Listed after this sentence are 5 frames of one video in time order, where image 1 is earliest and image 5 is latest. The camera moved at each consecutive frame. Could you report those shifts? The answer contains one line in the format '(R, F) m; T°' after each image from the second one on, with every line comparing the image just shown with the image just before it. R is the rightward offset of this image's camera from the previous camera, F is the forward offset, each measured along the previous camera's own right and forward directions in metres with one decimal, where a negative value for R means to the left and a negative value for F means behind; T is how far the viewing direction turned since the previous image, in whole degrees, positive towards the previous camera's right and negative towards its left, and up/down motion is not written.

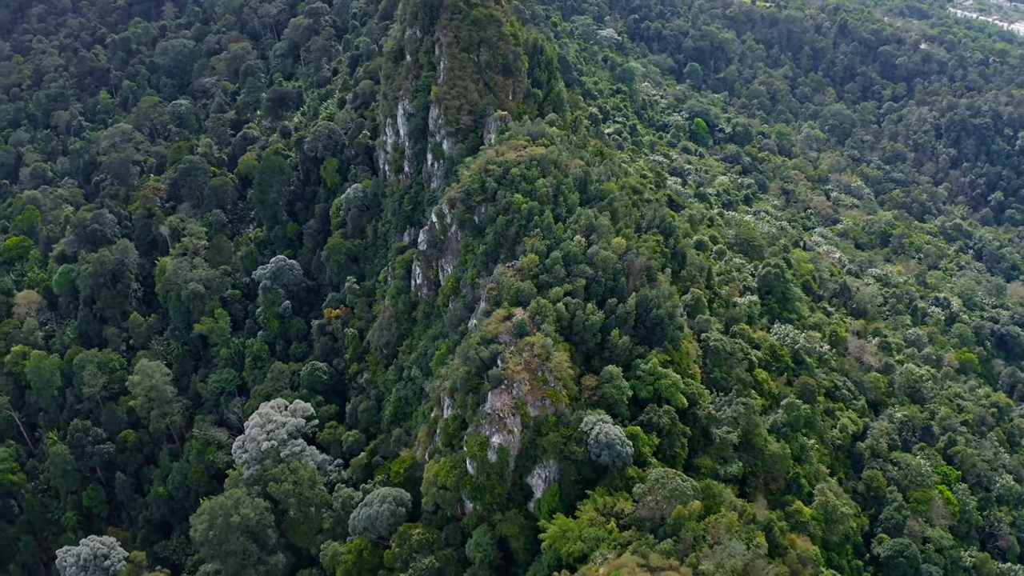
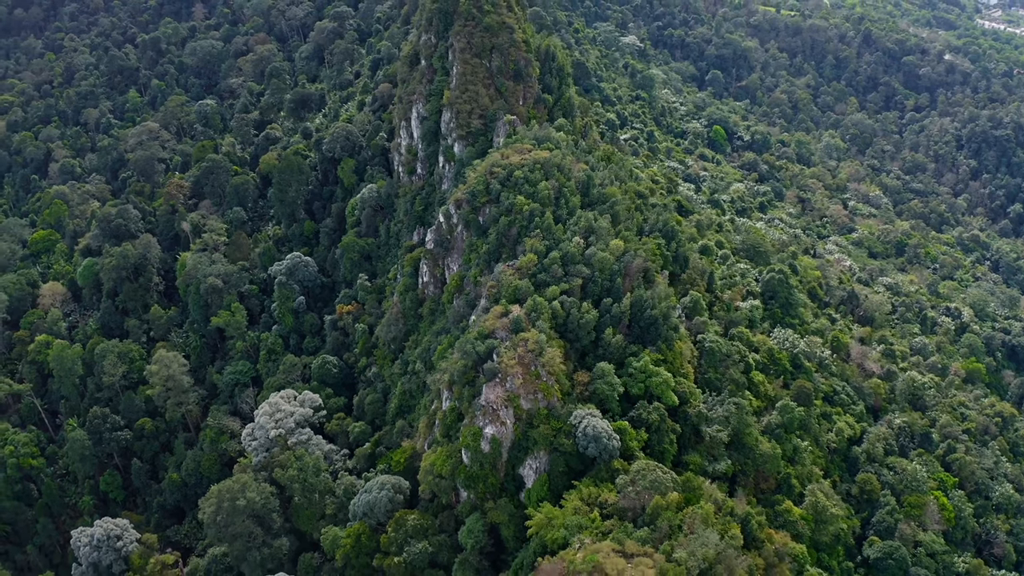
(+1.0, -1.1) m; -2°
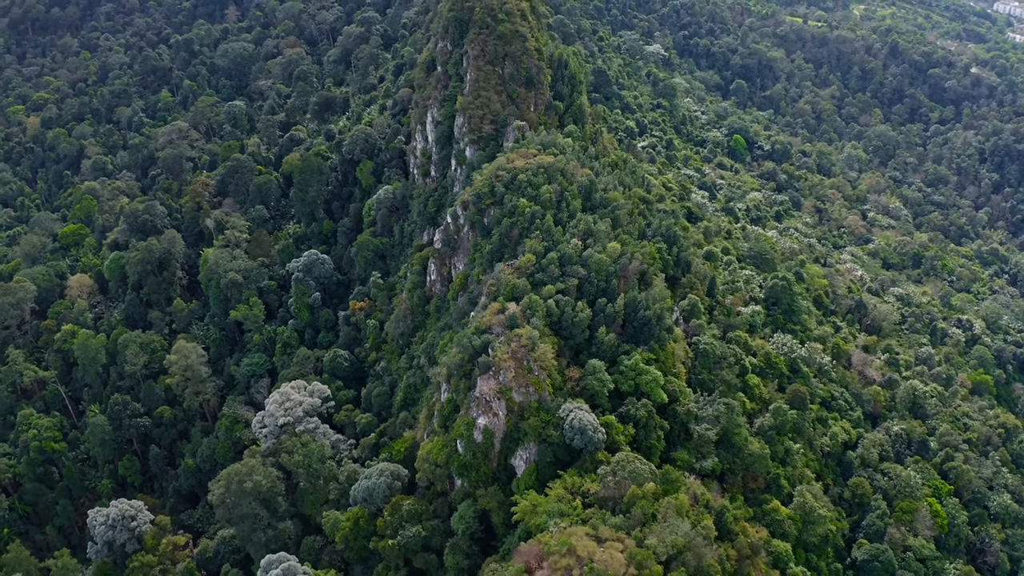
(+1.2, -1.4) m; -2°
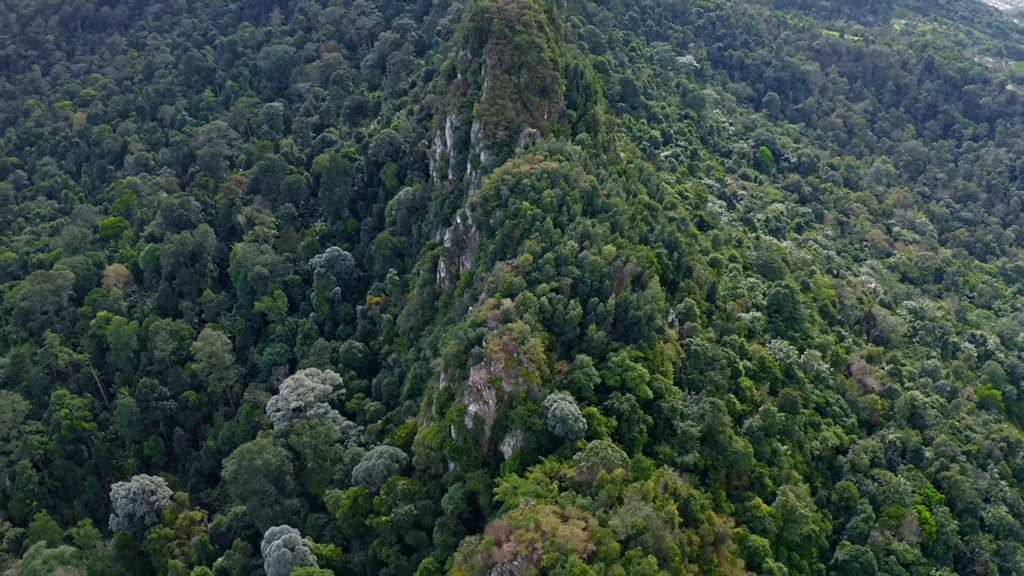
(+1.7, -2.0) m; -2°
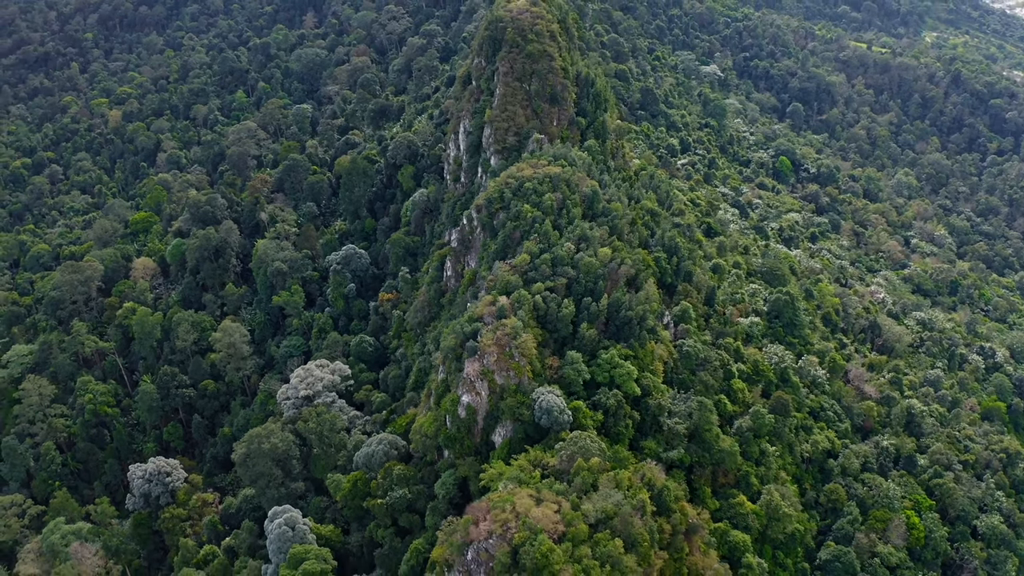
(+1.4, -1.7) m; -2°
